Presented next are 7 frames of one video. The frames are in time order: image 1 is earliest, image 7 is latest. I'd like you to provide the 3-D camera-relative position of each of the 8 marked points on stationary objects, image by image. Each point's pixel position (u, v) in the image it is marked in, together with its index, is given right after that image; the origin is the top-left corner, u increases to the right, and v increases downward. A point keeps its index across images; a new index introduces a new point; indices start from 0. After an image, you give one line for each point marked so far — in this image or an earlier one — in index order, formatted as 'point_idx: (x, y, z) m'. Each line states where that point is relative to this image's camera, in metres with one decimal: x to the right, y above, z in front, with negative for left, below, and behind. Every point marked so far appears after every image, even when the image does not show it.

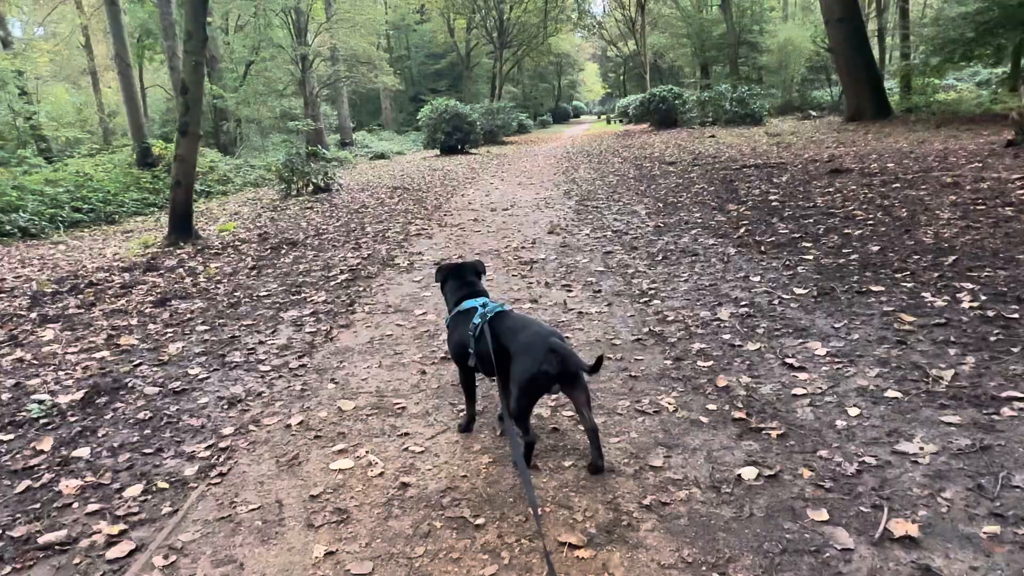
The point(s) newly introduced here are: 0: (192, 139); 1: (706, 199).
0: (-5.2, +2.4, +11.0) m
1: (+2.9, +1.3, +10.2) m
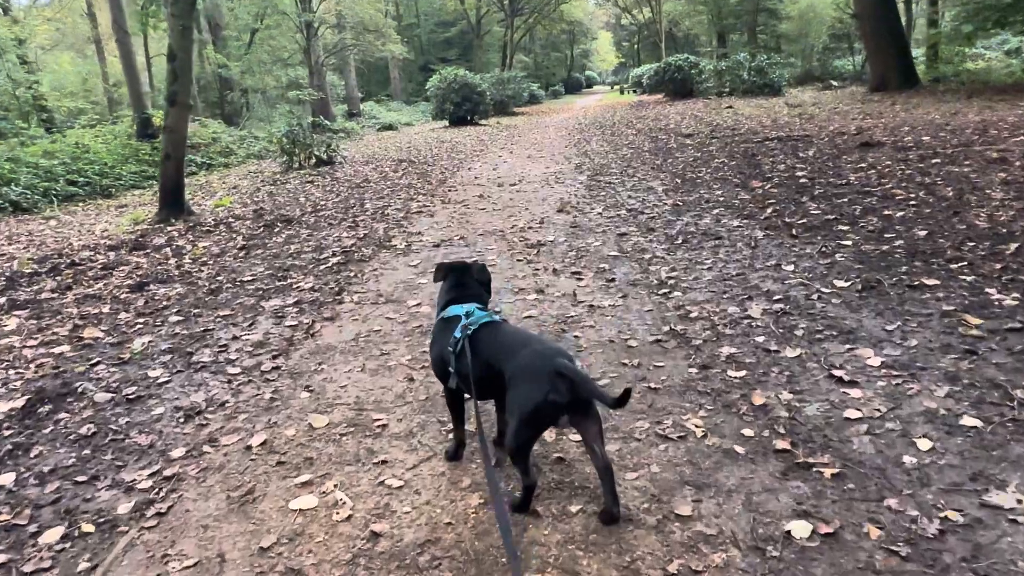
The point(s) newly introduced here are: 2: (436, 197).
0: (-5.0, +2.7, +10.4) m
1: (+3.0, +1.6, +9.5) m
2: (-1.2, +1.4, +10.4) m
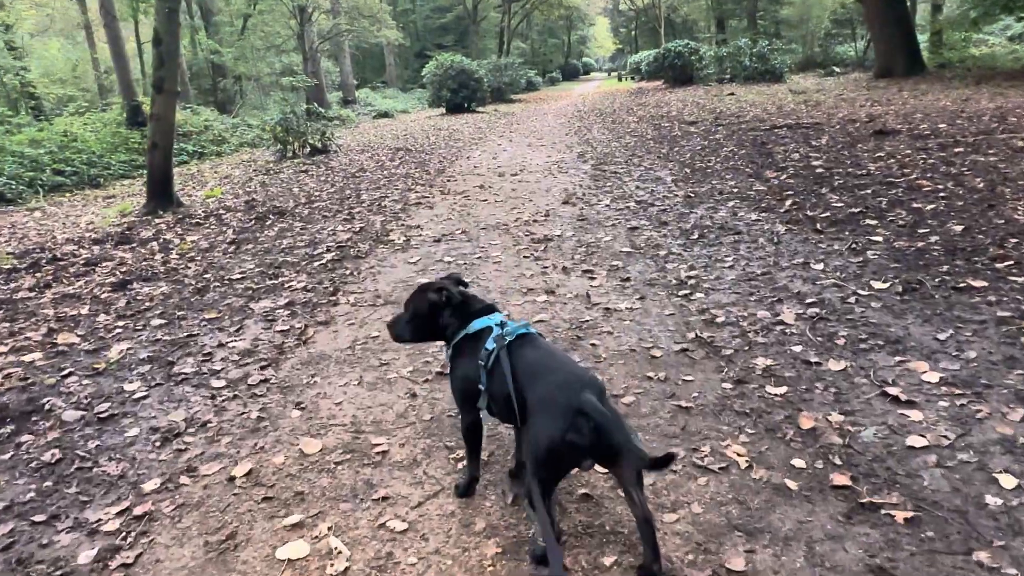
0: (-5.0, +2.8, +10.0) m
1: (+3.0, +1.7, +9.2) m
2: (-1.1, +1.5, +10.0) m
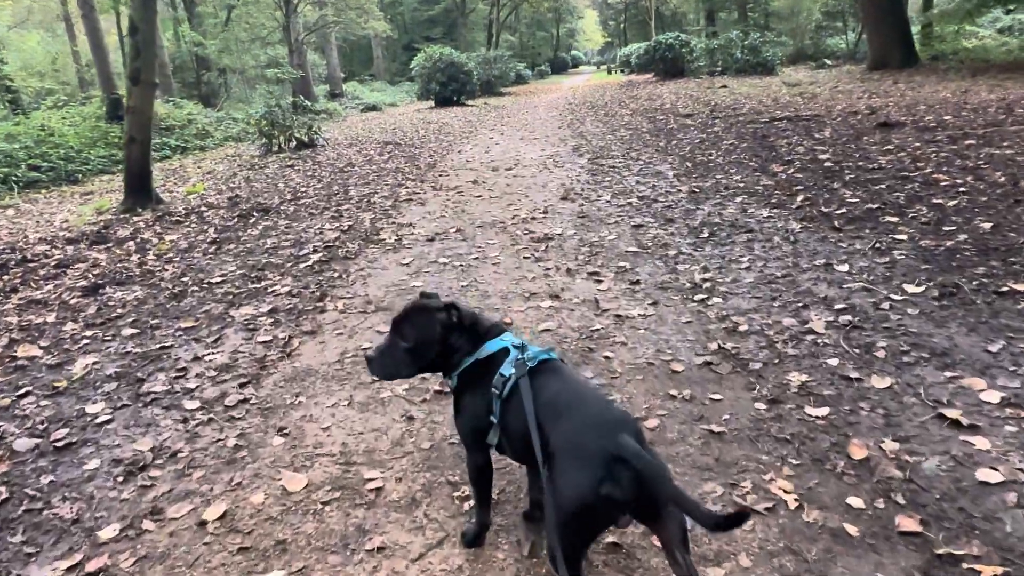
0: (-5.1, +2.8, +9.5) m
1: (+3.0, +1.7, +8.8) m
2: (-1.2, +1.5, +9.6) m
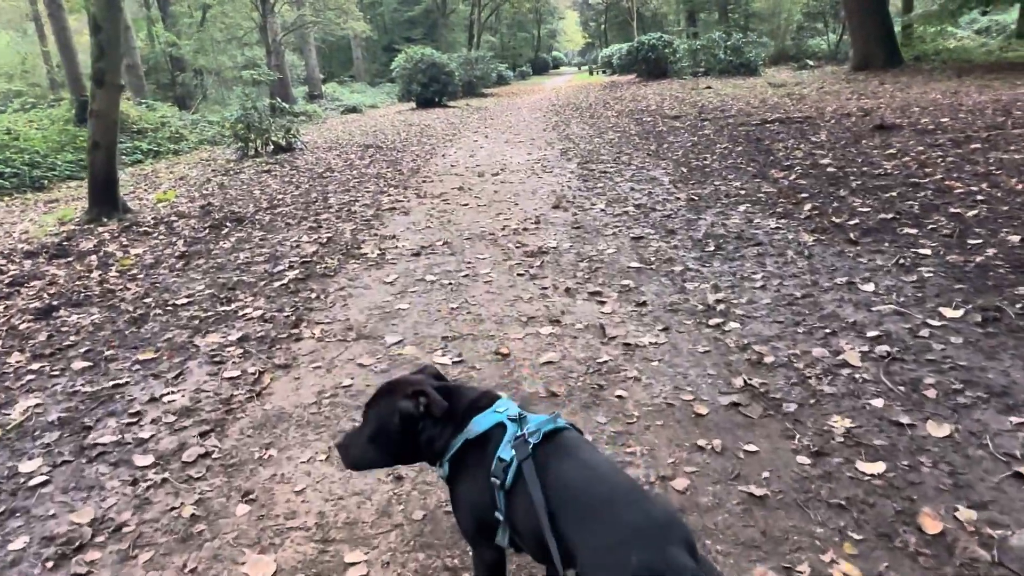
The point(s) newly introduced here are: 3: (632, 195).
0: (-5.3, +2.6, +9.0) m
1: (+2.8, +1.6, +8.5) m
2: (-1.4, +1.3, +9.2) m
3: (+1.3, +1.0, +7.6) m
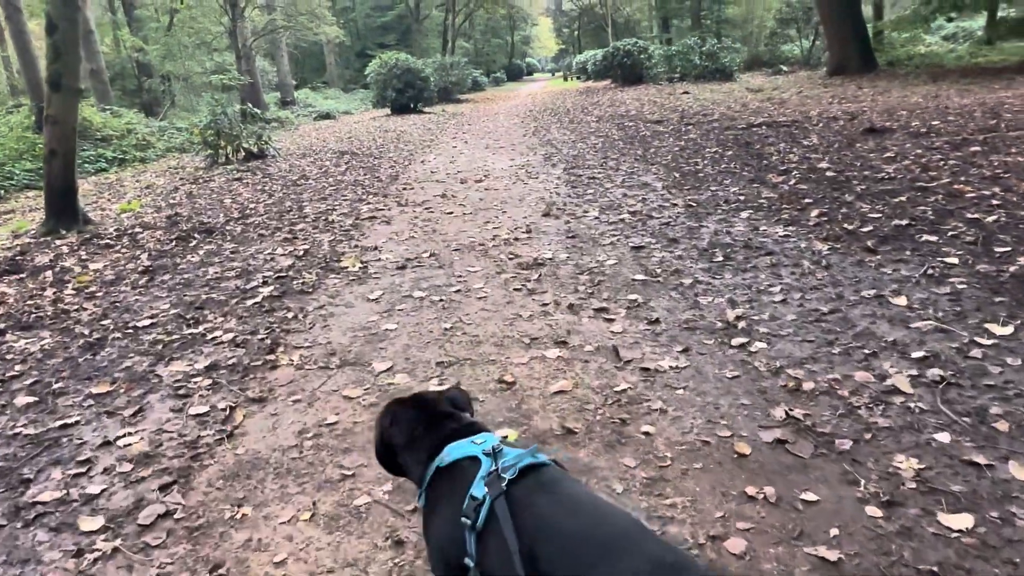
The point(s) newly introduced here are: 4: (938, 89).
0: (-5.5, +2.4, +8.4) m
1: (+2.6, +1.5, +8.2) m
2: (-1.6, +1.2, +8.8) m
3: (+1.2, +0.9, +7.2) m
4: (+10.0, +4.7, +16.0) m
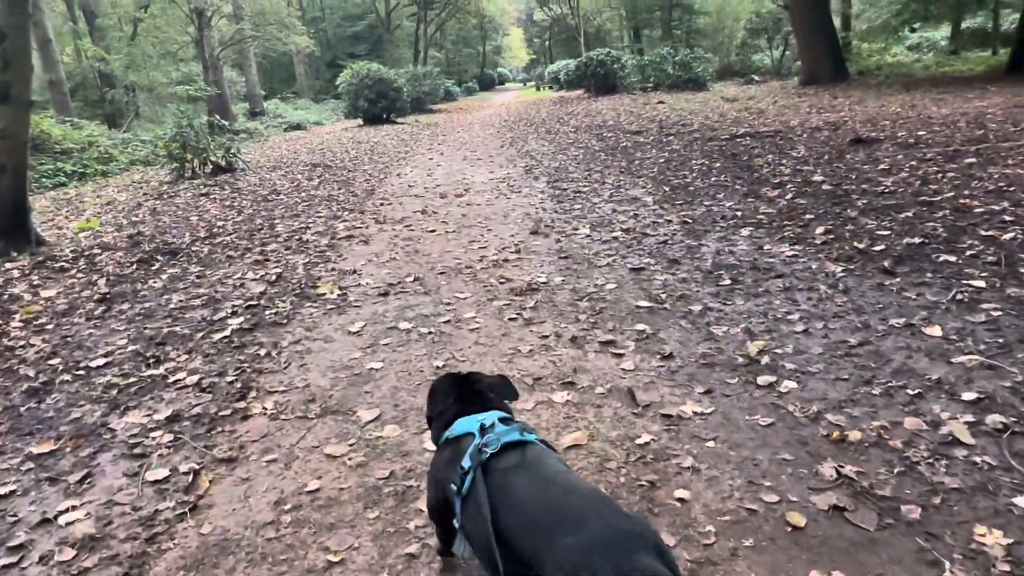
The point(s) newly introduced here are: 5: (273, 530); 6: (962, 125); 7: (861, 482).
0: (-5.7, +2.1, +7.9) m
1: (+2.5, +1.3, +8.0) m
2: (-1.8, +0.9, +8.3) m
3: (+1.1, +0.7, +6.9) m
4: (+9.5, +4.5, +16.1) m
5: (-0.8, -0.8, +2.4) m
6: (+6.6, +2.4, +10.0) m
7: (+1.2, -0.7, +2.3) m
